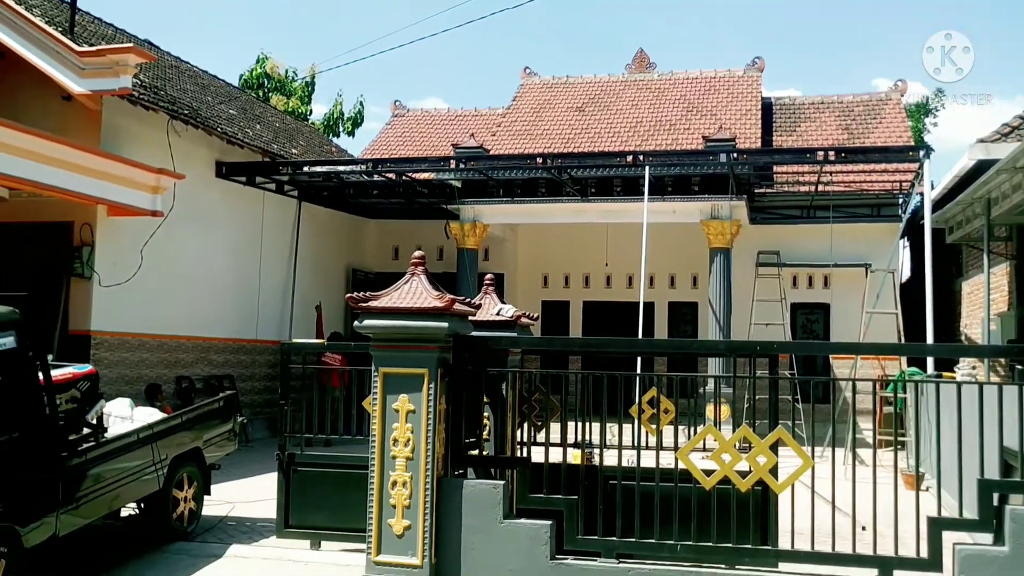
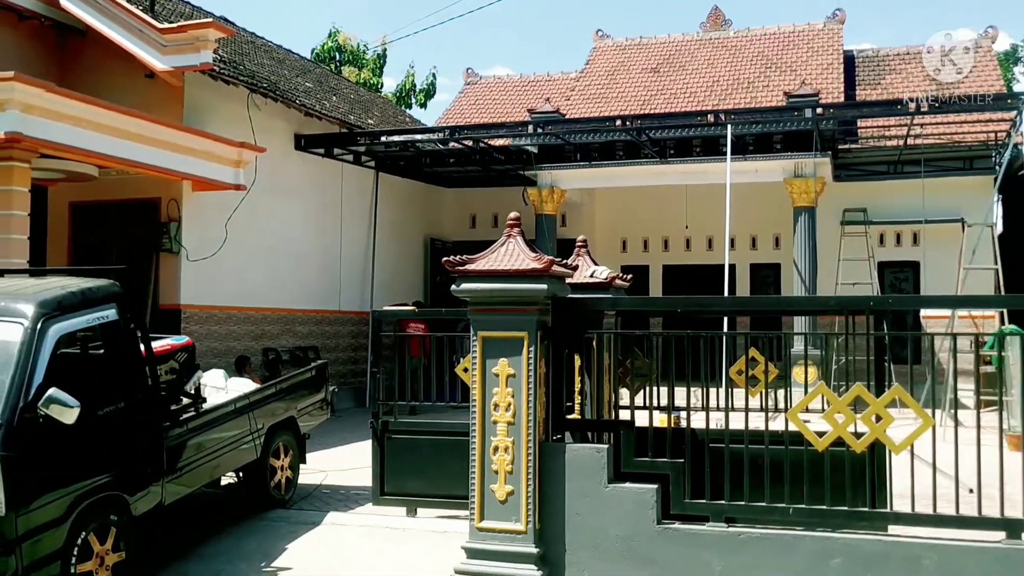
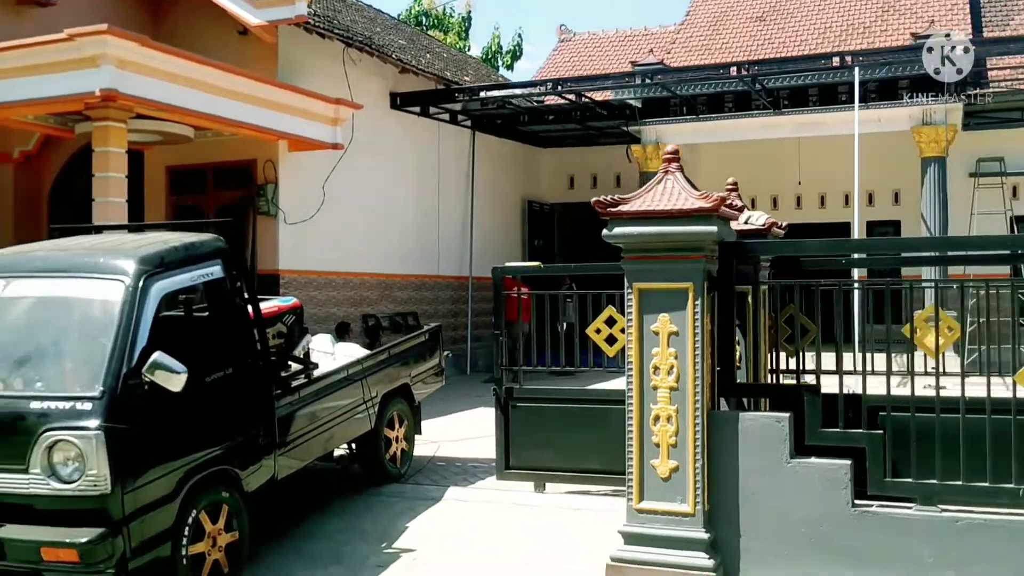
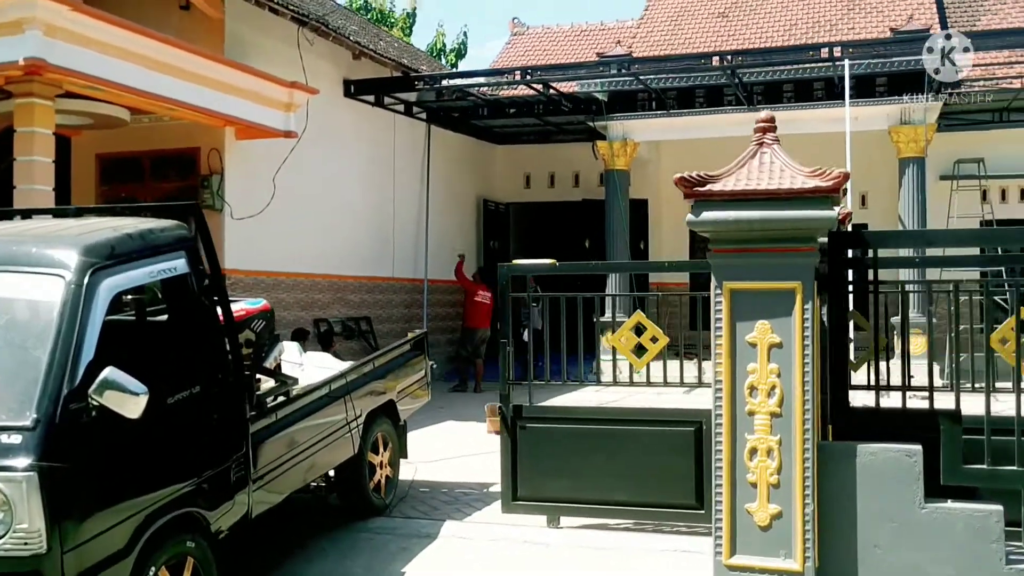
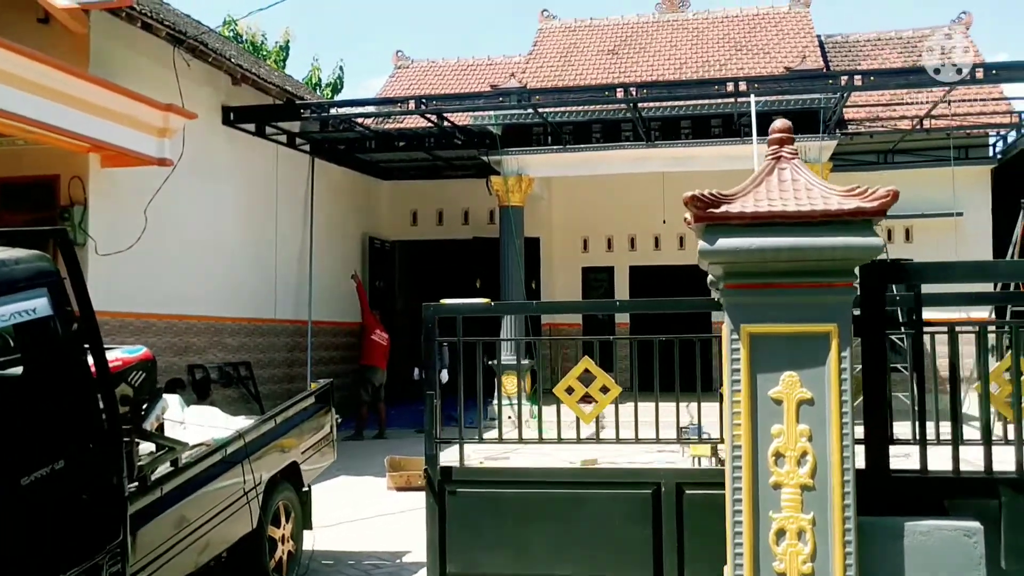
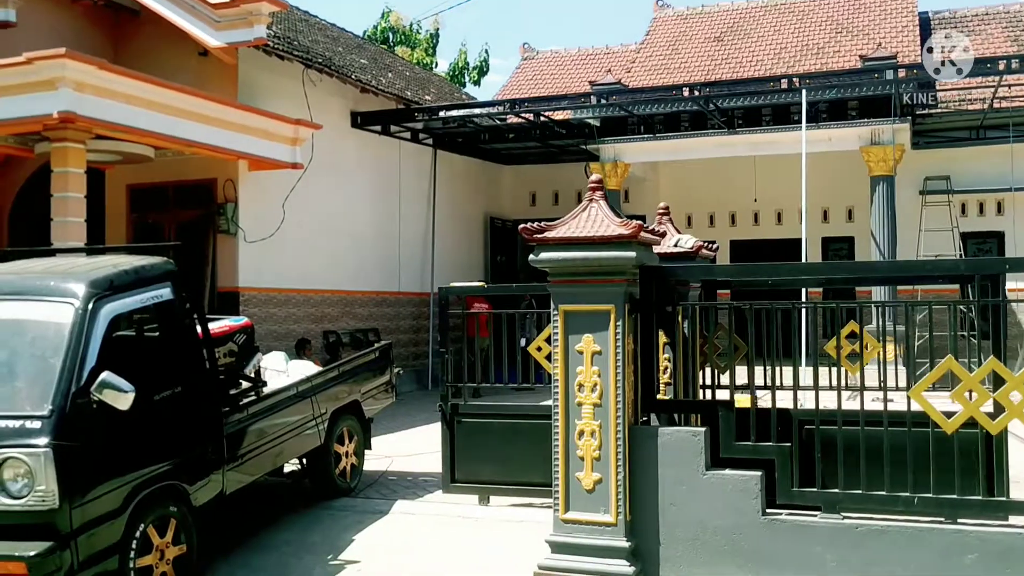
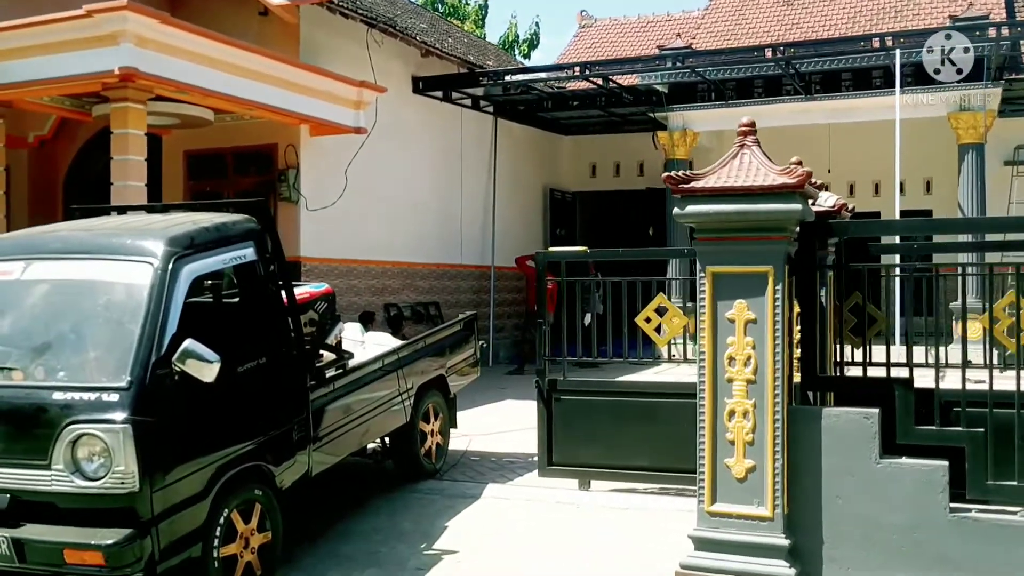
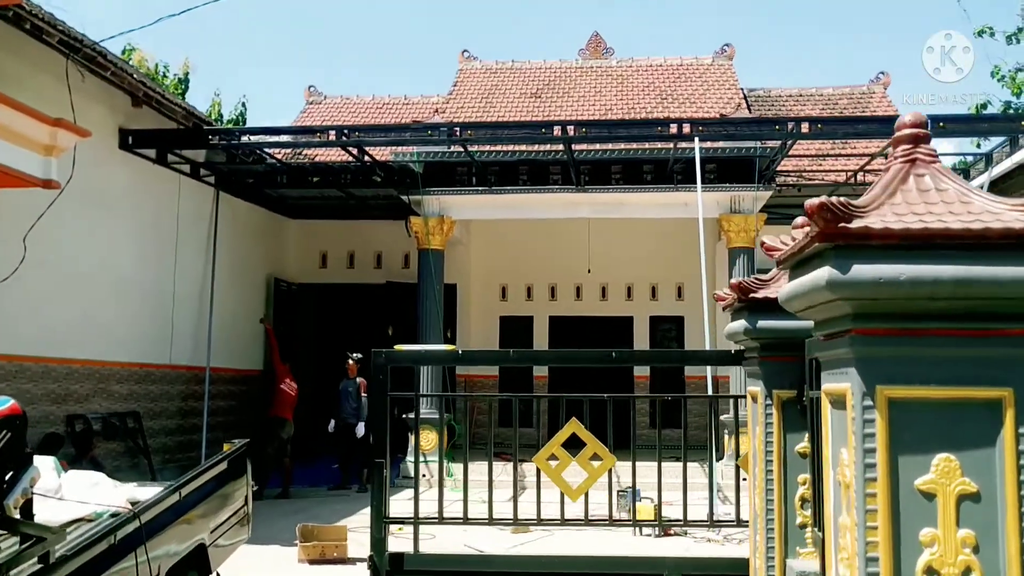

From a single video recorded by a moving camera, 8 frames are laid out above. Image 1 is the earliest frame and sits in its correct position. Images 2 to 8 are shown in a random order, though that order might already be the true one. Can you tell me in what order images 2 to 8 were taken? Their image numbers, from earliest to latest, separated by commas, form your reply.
2, 6, 3, 7, 4, 5, 8
